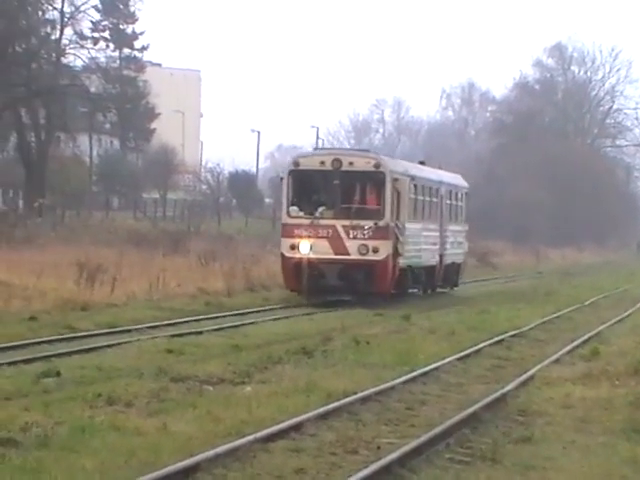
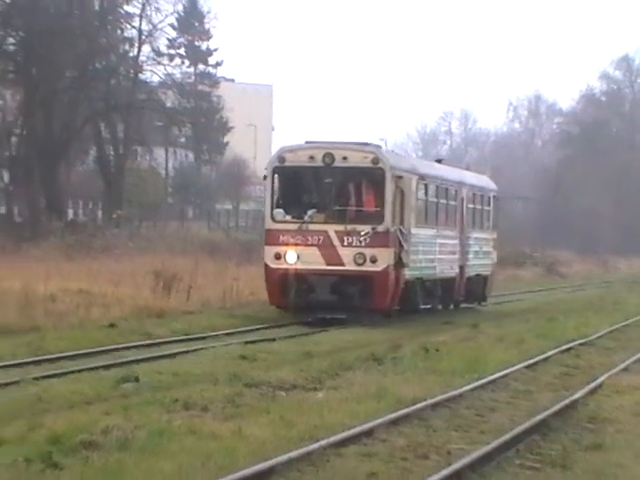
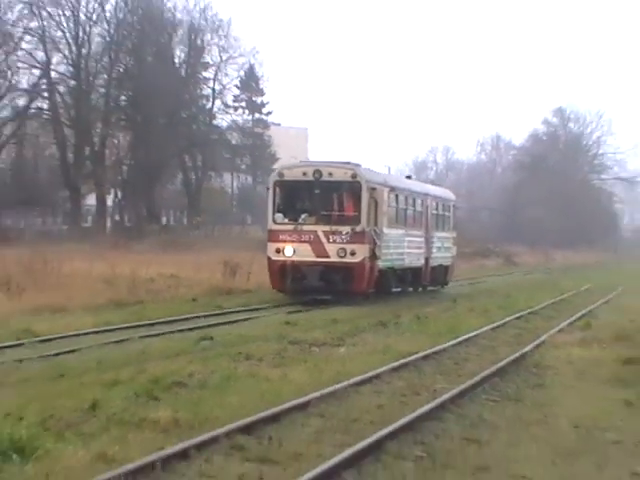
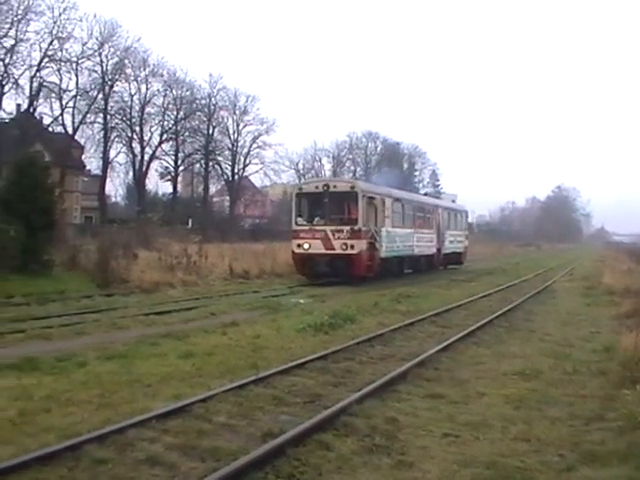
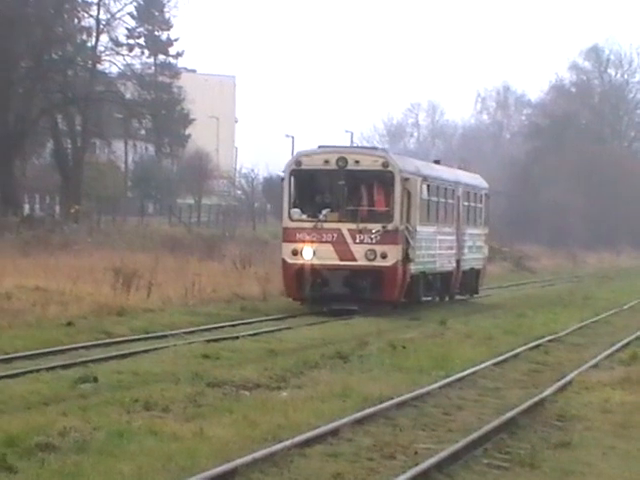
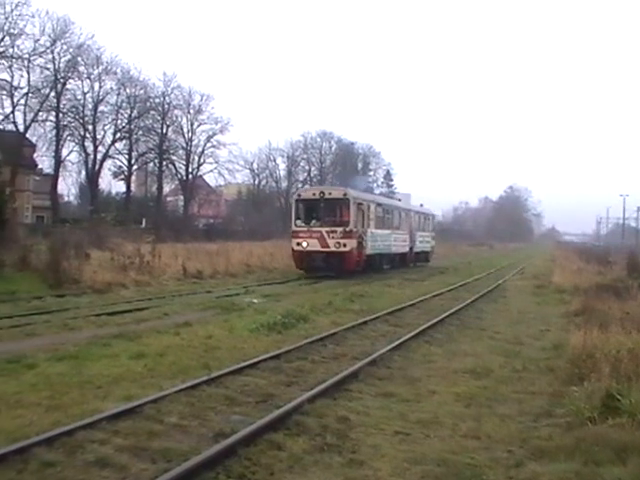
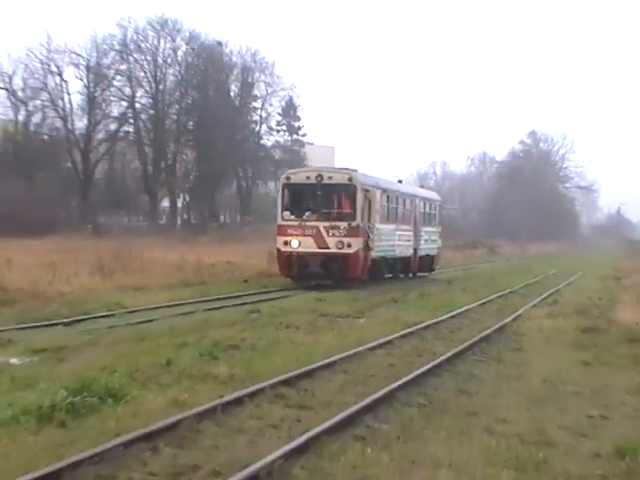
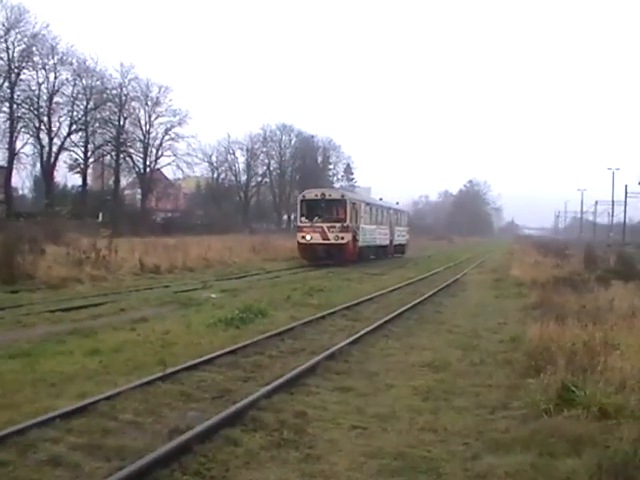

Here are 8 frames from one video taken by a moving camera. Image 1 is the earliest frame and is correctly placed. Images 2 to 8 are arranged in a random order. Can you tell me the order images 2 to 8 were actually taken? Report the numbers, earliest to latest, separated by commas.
5, 2, 3, 7, 8, 6, 4
